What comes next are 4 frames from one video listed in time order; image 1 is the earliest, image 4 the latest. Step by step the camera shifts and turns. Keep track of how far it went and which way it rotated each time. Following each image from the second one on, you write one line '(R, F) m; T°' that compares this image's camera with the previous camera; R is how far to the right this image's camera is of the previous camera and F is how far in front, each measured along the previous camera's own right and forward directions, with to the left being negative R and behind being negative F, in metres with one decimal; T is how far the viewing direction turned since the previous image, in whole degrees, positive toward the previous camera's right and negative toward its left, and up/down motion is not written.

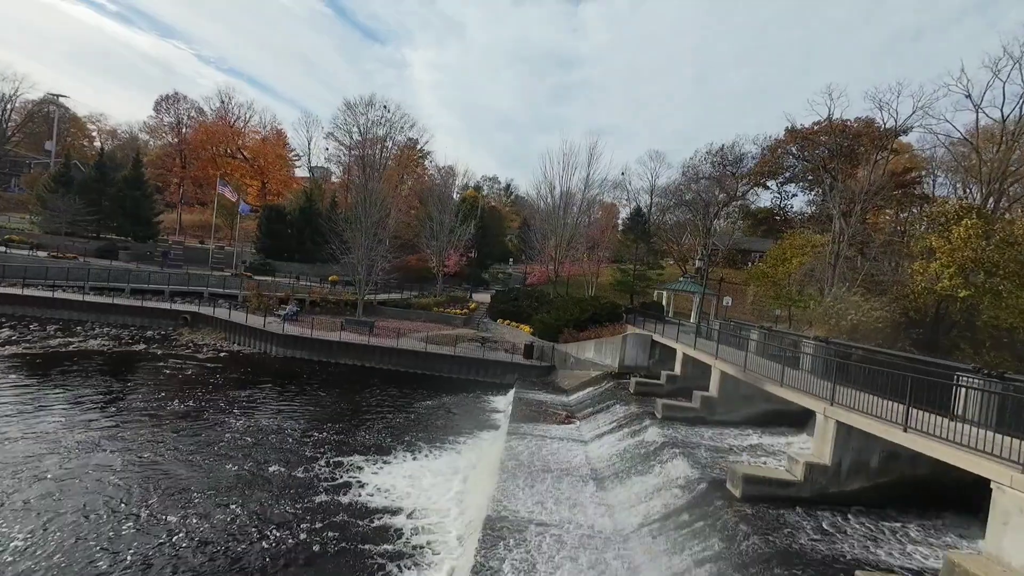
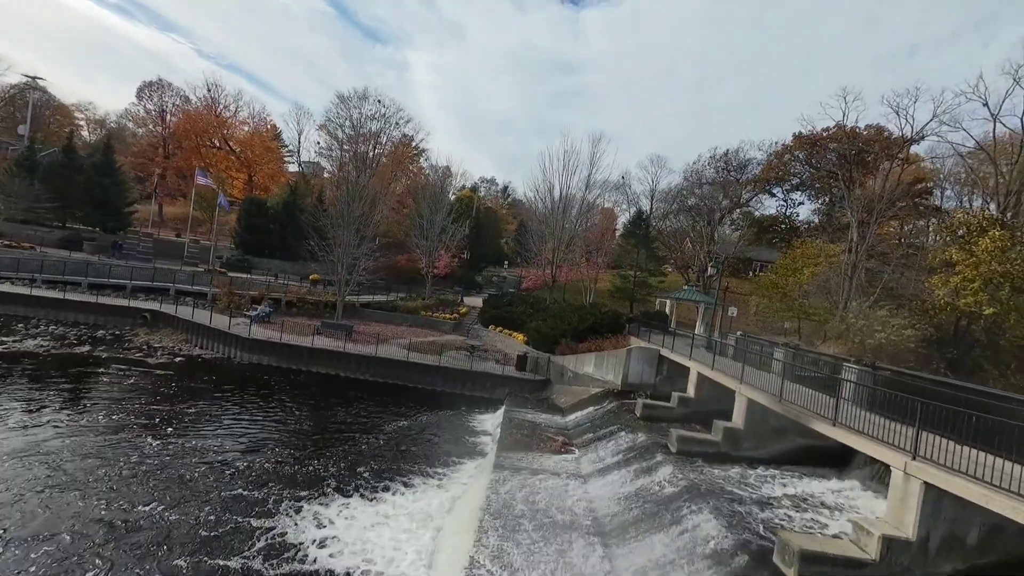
(+0.1, +2.0) m; +1°
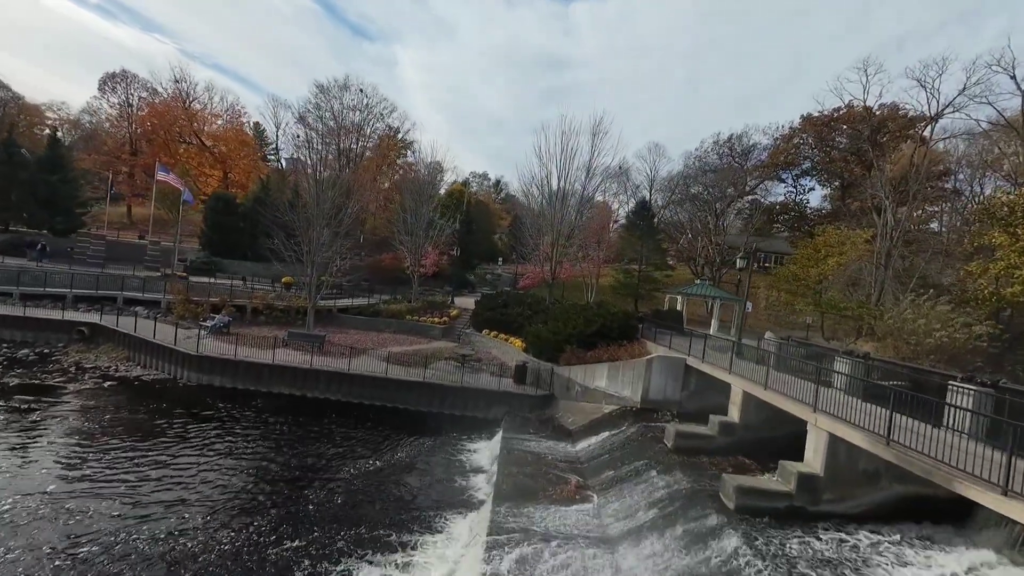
(0.0, +2.8) m; +1°
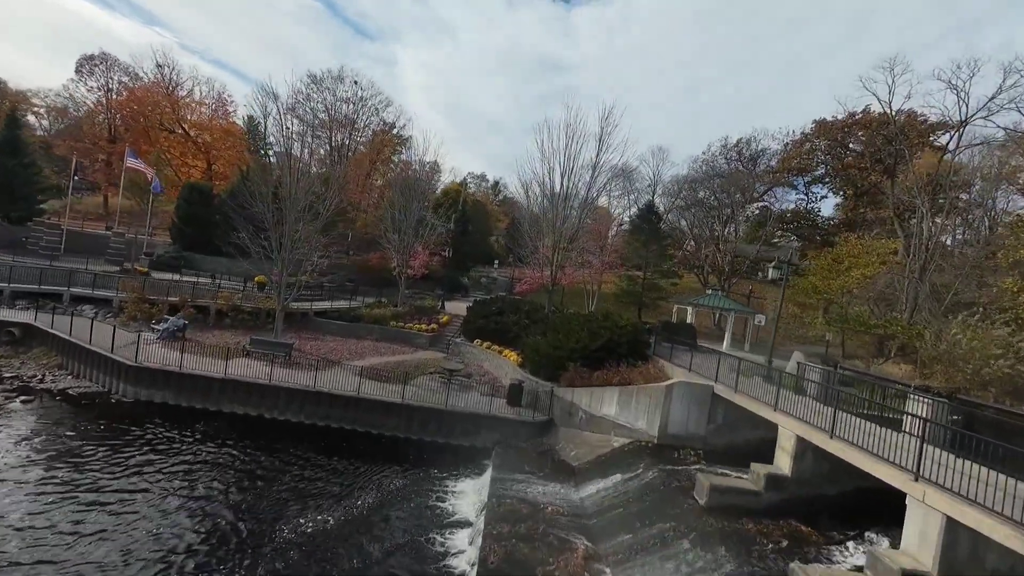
(0.0, +2.3) m; +1°
